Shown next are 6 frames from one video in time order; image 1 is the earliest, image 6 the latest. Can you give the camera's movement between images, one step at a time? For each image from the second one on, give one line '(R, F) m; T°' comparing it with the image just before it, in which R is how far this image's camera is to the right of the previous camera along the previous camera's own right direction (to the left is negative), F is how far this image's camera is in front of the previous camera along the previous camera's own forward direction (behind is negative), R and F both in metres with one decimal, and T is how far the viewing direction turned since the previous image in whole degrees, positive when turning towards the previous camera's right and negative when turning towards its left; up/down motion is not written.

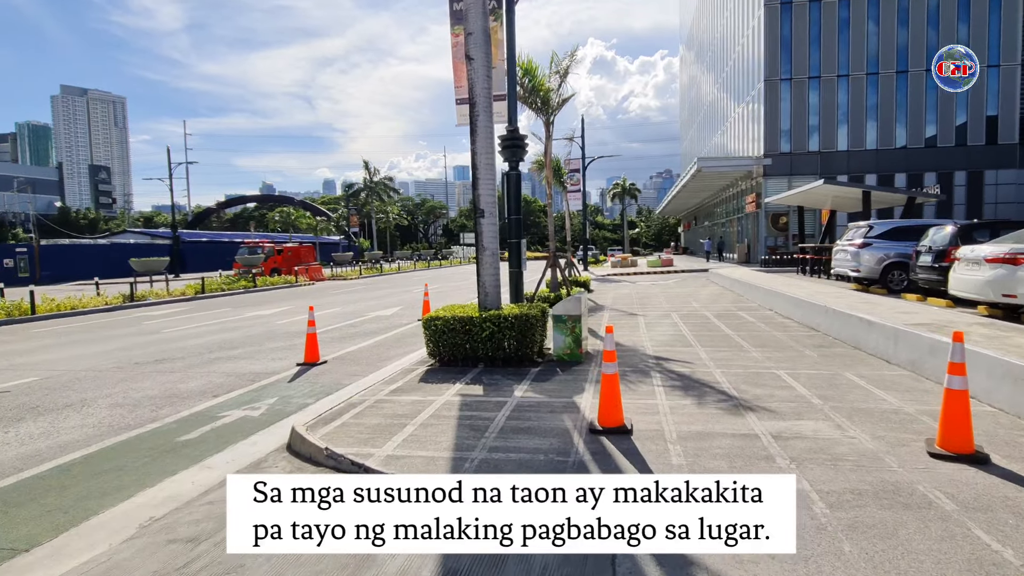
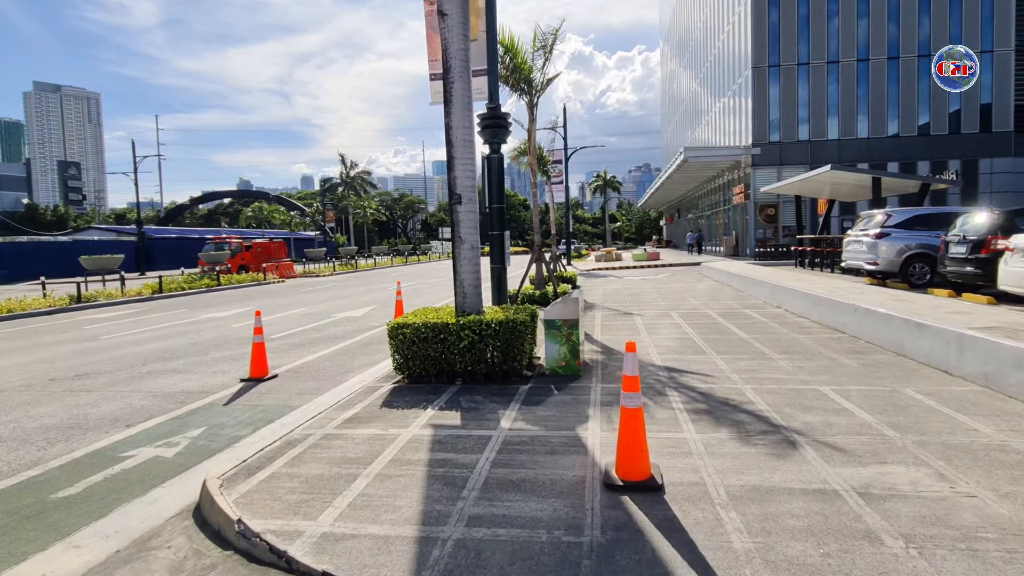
(0.0, +1.5) m; +2°
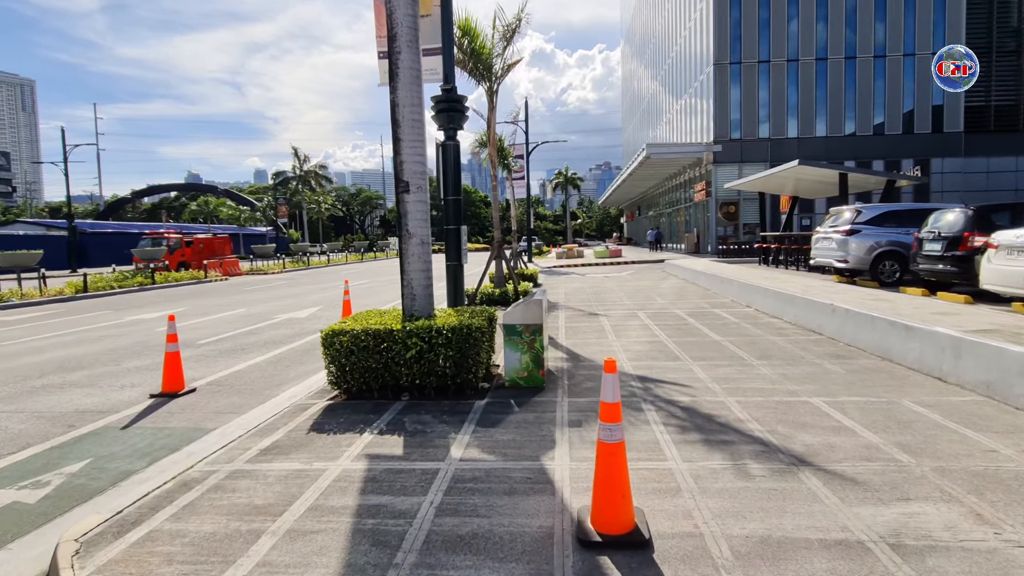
(+0.1, +0.9) m; +4°
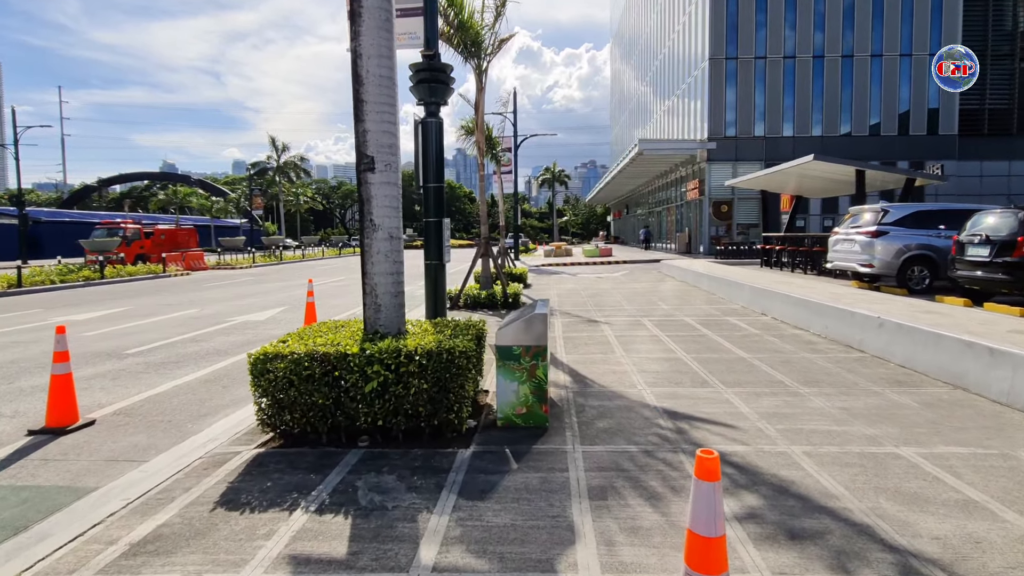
(-0.1, +1.4) m; +2°
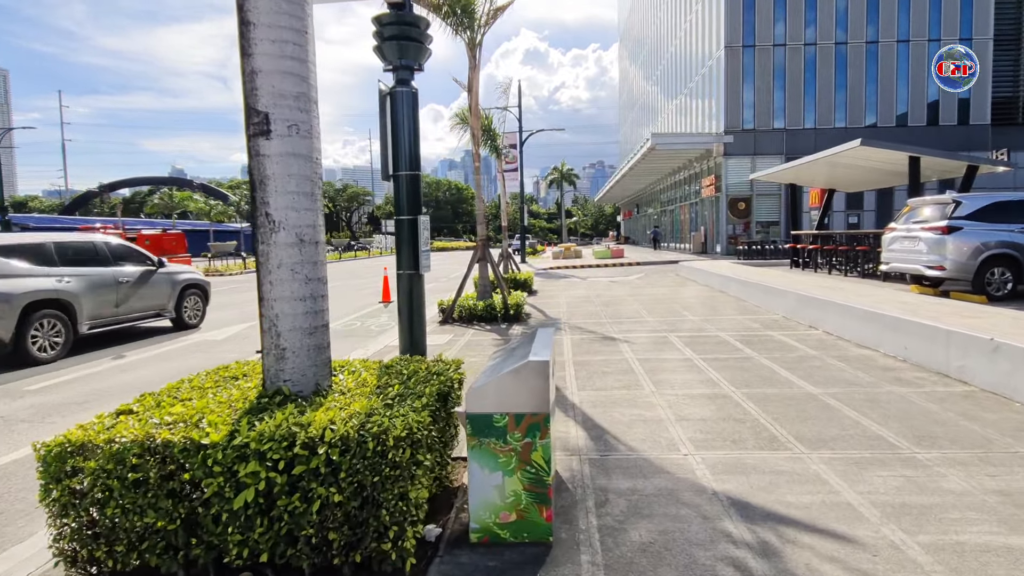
(+0.2, +1.8) m; -1°
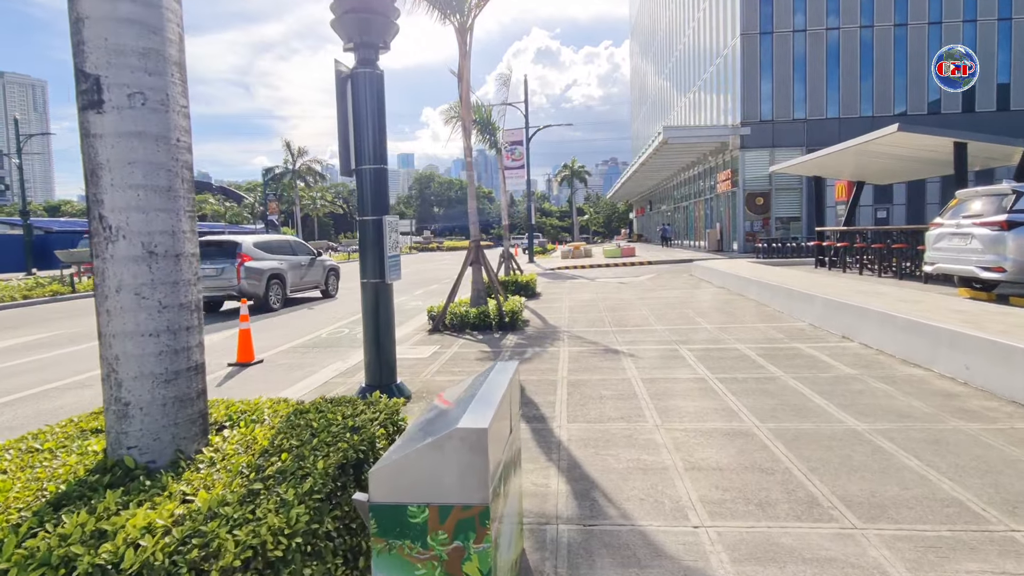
(+0.4, +1.0) m; -2°
